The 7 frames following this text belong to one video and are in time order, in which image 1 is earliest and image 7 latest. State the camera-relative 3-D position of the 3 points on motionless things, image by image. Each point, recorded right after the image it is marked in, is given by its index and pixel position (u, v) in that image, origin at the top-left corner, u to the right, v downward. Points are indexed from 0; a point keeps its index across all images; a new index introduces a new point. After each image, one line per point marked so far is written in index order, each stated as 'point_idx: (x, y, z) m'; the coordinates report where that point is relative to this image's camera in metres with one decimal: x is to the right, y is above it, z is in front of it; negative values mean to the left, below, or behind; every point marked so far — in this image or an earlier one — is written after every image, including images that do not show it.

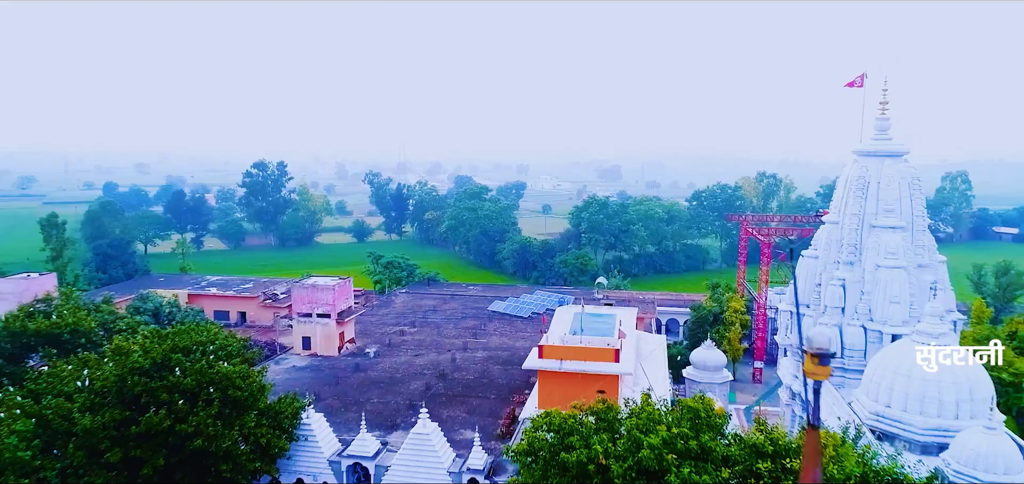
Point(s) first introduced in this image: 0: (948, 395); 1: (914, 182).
0: (+8.3, -2.9, +13.4) m
1: (+9.8, +1.5, +17.1) m
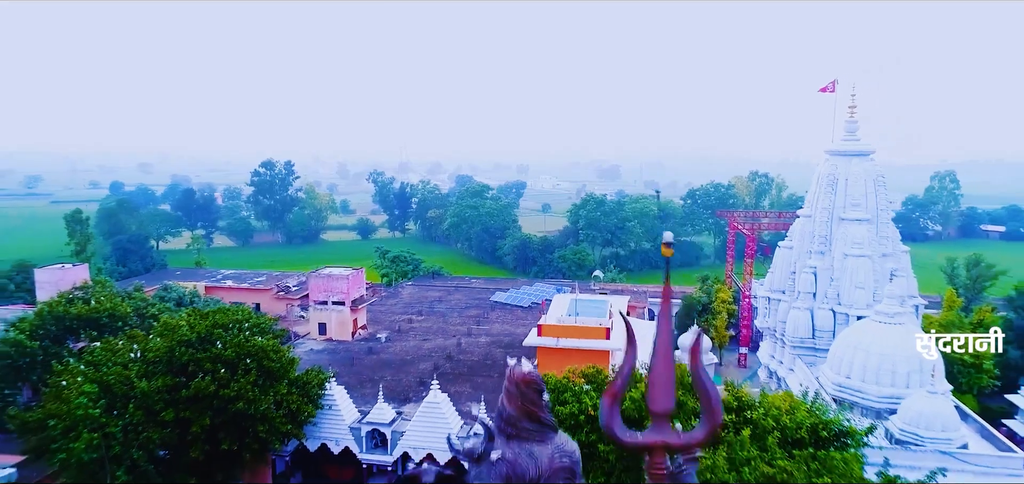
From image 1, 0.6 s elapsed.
0: (+8.4, -2.7, +15.1) m
1: (+9.8, +1.7, +18.8) m
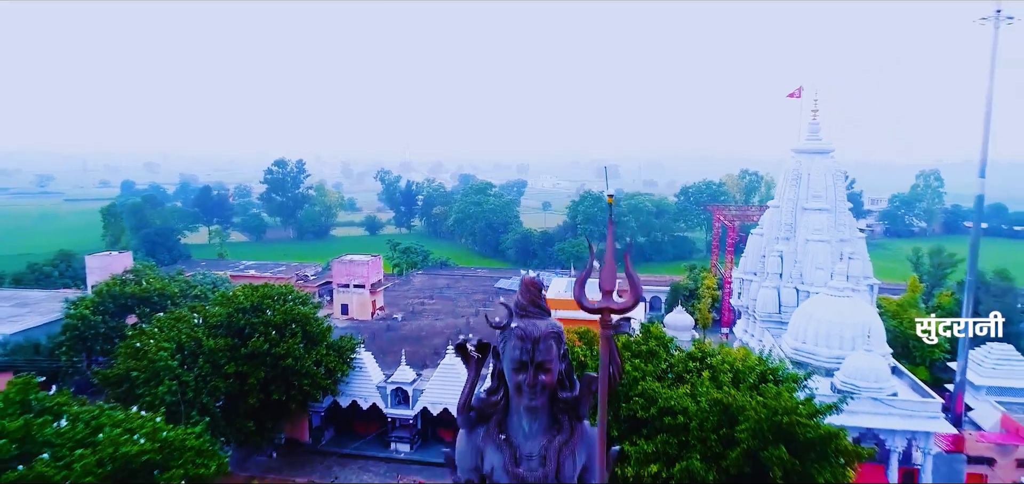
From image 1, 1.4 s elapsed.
0: (+8.5, -2.3, +17.8) m
1: (+9.9, +2.1, +21.5) m
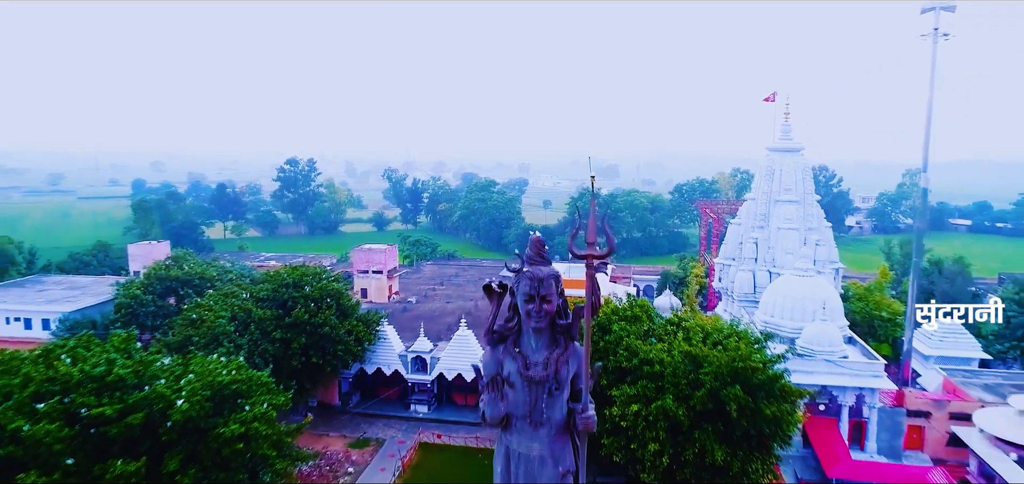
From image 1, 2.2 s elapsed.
0: (+8.6, -1.9, +20.5) m
1: (+10.1, +2.5, +24.2) m
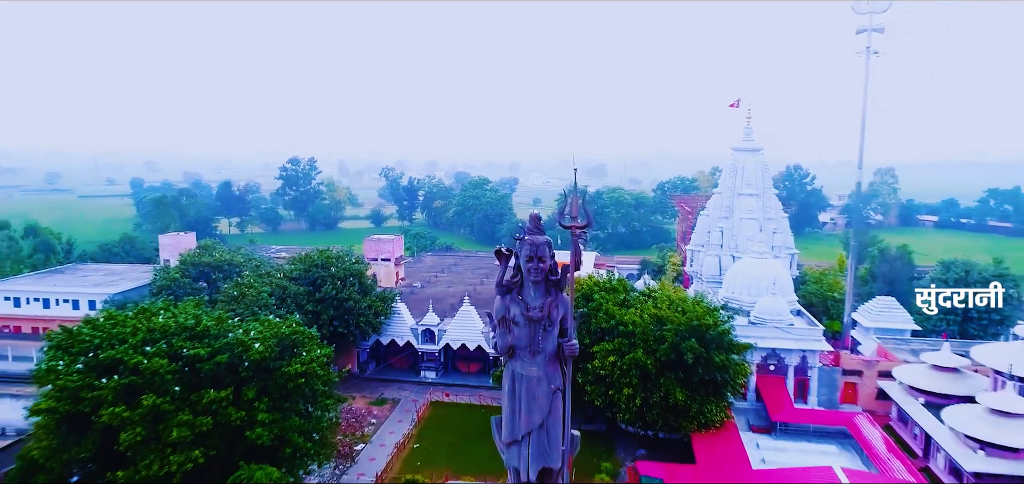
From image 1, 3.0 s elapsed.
0: (+8.6, -1.4, +23.9) m
1: (+9.9, +3.0, +27.7) m
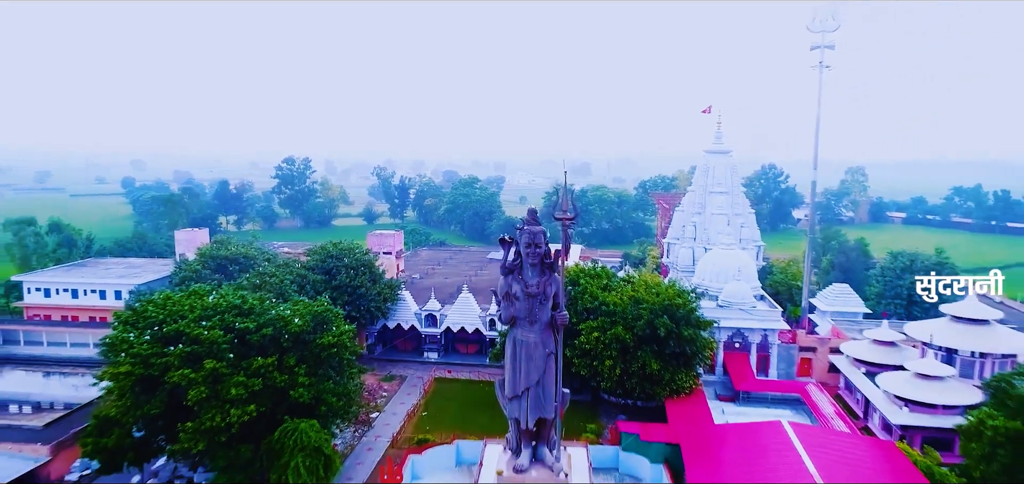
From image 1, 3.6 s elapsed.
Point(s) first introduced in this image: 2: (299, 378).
0: (+8.3, -1.1, +26.9) m
1: (+9.6, +3.3, +30.7) m
2: (-5.1, -3.2, +16.8) m
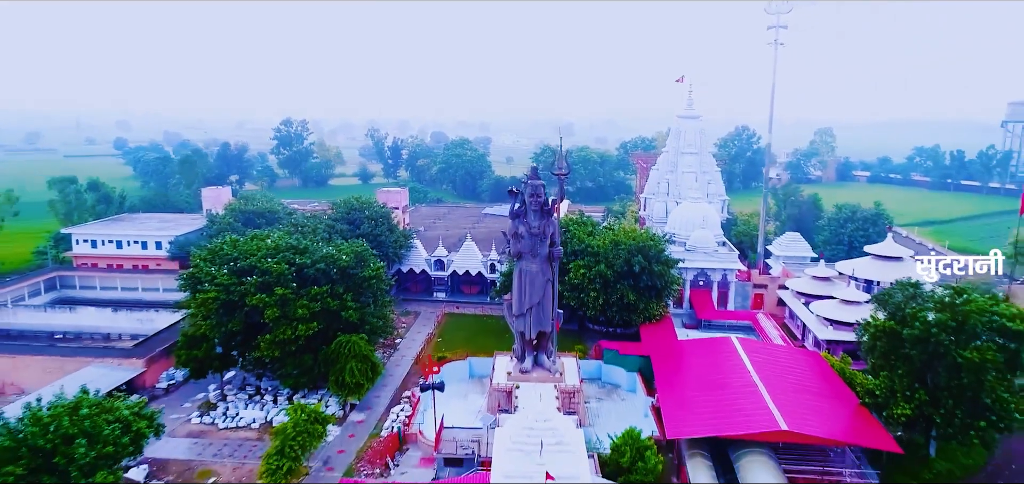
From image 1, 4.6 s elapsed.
0: (+8.3, +0.9, +31.3) m
1: (+9.4, +5.5, +34.9) m
2: (-4.9, -1.8, +21.0) m
